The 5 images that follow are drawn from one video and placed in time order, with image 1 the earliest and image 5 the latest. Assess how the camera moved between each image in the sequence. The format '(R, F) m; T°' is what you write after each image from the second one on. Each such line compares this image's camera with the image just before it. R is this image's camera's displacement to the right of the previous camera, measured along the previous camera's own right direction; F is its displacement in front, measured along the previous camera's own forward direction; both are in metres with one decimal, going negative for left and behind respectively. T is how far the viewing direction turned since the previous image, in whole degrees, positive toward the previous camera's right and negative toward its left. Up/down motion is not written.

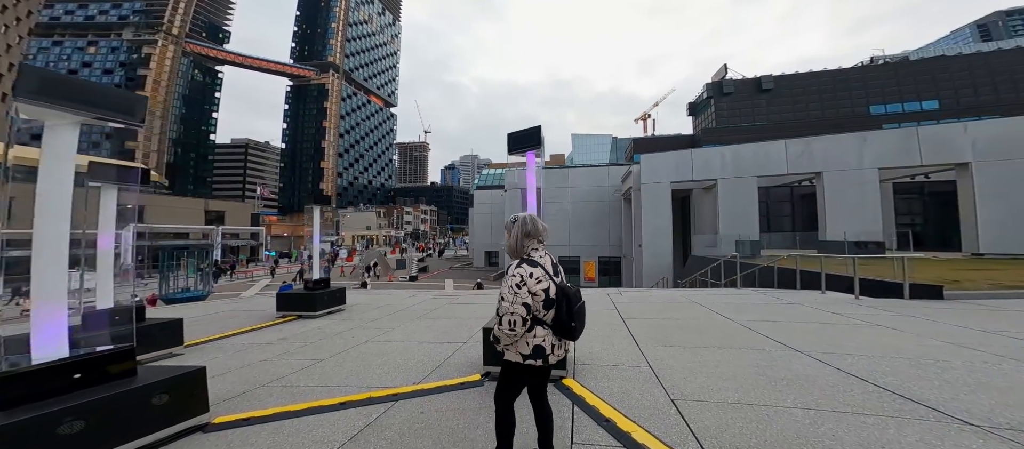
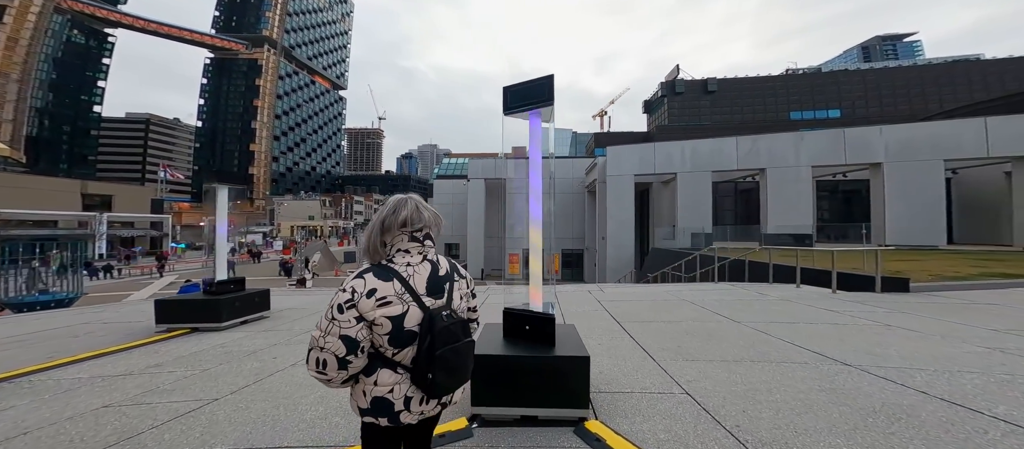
(-0.4, +1.1) m; +7°
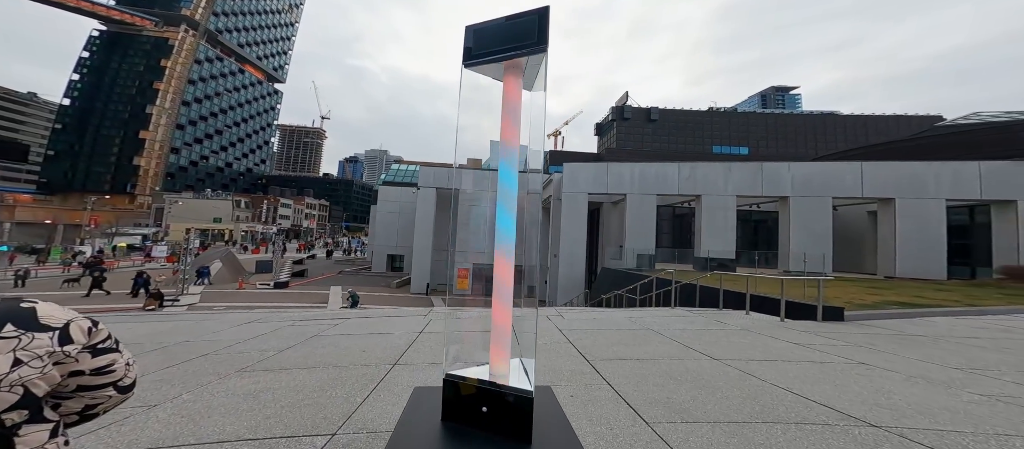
(-0.1, +1.1) m; +9°
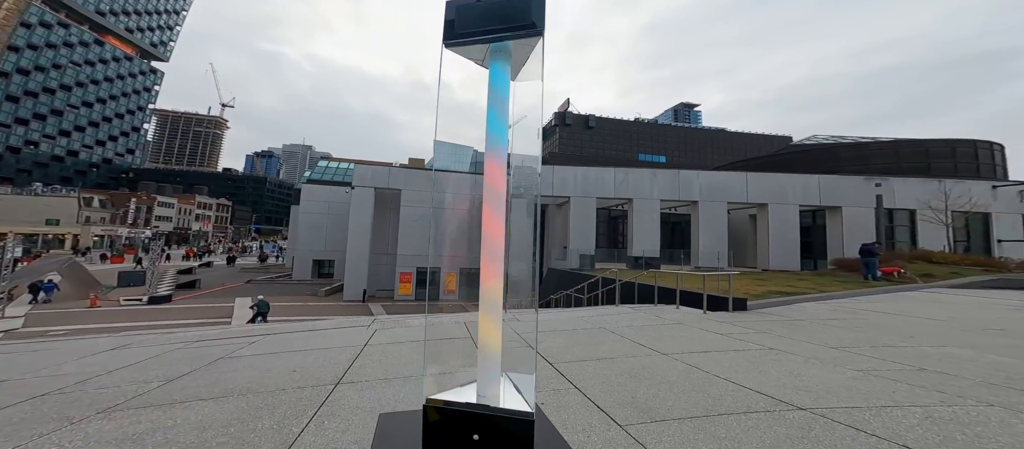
(-0.3, +0.1) m; +10°
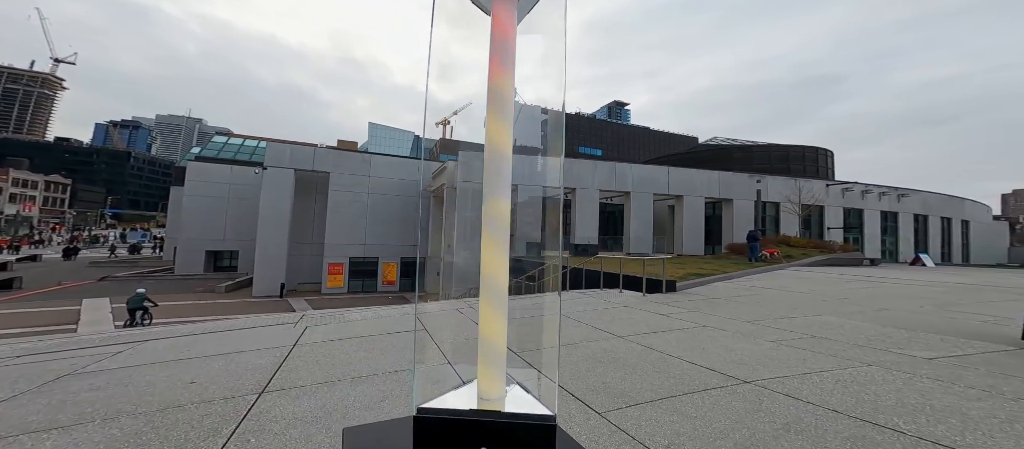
(-0.3, +0.2) m; +10°
